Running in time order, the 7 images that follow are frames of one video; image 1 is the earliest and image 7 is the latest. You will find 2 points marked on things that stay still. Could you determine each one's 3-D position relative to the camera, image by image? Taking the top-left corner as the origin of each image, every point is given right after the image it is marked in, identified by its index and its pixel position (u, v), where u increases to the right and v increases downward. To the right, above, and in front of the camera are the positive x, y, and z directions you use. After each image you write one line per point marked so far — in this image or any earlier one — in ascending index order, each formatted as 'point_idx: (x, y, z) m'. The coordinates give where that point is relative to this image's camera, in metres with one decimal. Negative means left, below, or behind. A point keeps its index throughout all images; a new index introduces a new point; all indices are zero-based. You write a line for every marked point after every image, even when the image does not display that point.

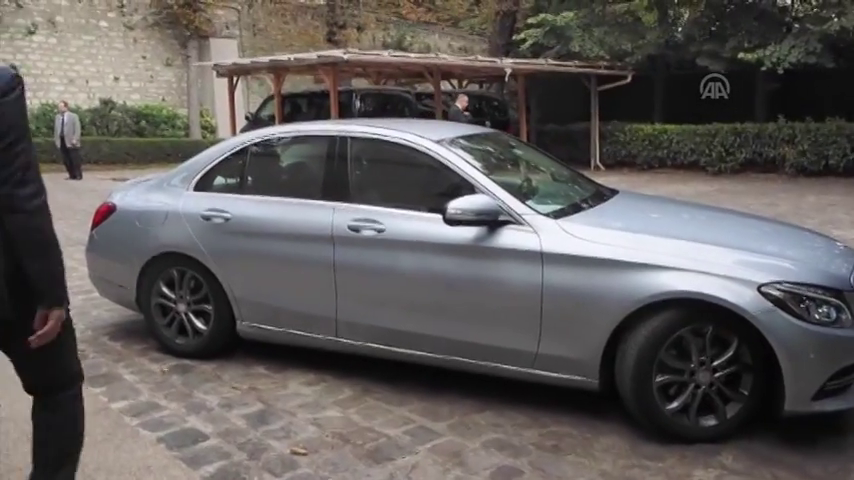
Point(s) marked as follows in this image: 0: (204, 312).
0: (-1.4, -0.5, +6.2) m
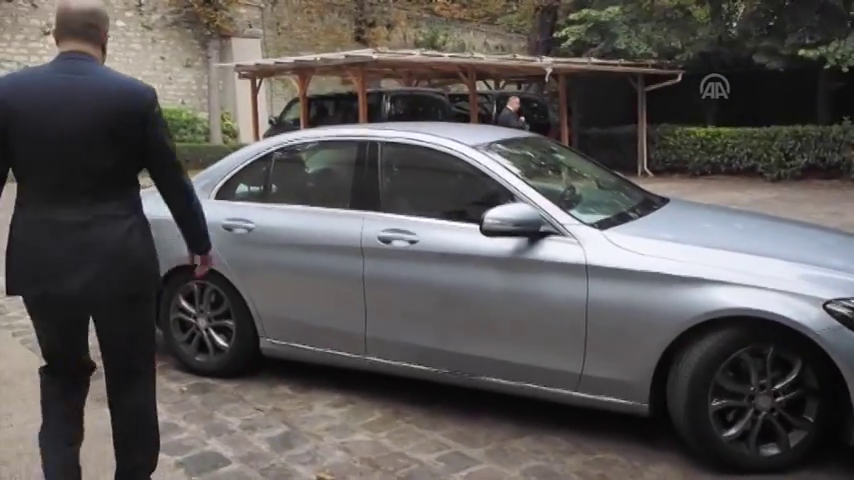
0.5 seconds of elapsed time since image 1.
0: (-1.2, -0.5, +5.9) m
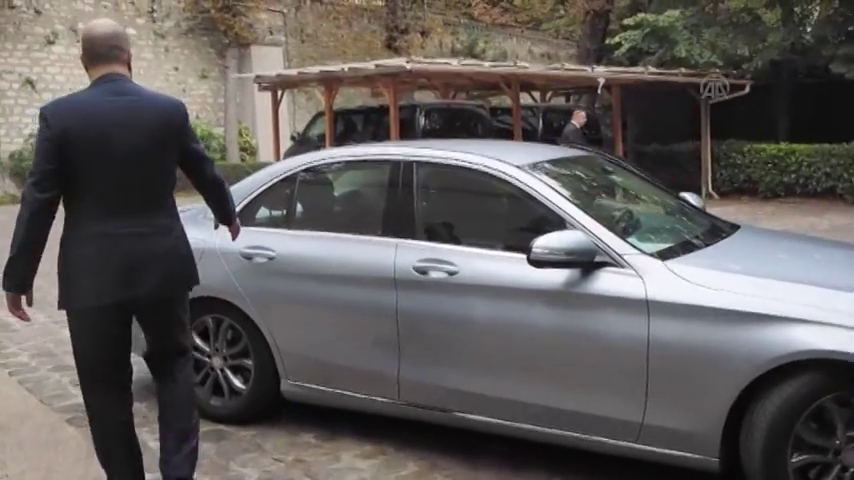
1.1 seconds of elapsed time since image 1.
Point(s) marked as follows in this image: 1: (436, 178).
0: (-1.0, -0.7, +5.4) m
1: (+0.1, +0.3, +5.0) m
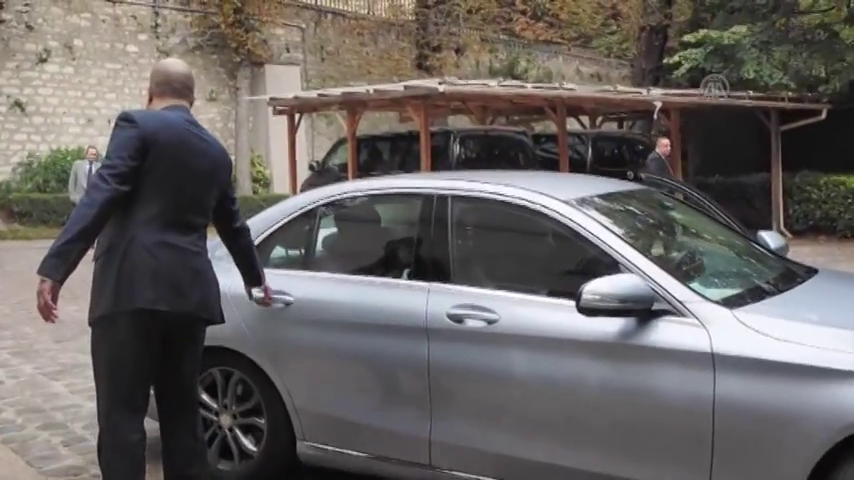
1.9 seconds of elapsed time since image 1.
0: (-0.8, -0.9, +4.8) m
1: (+0.2, +0.1, +4.4) m
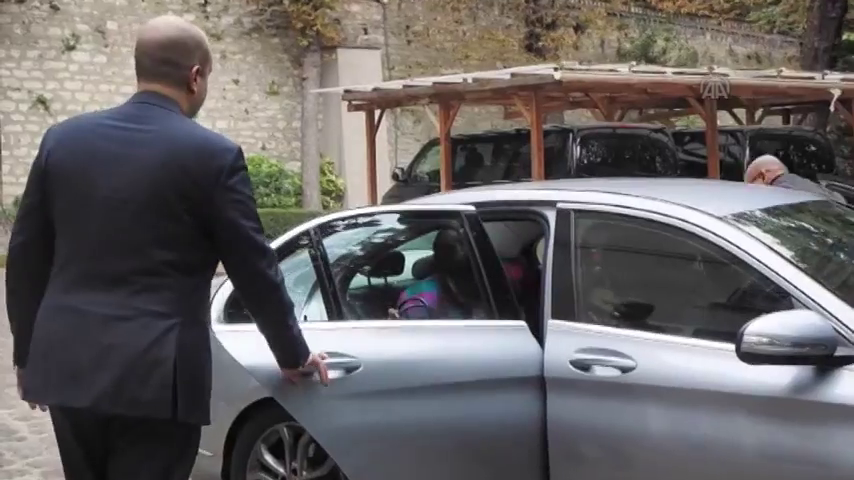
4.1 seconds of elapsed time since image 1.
0: (-0.4, -1.0, +4.0) m
1: (+0.6, 0.0, +3.5) m
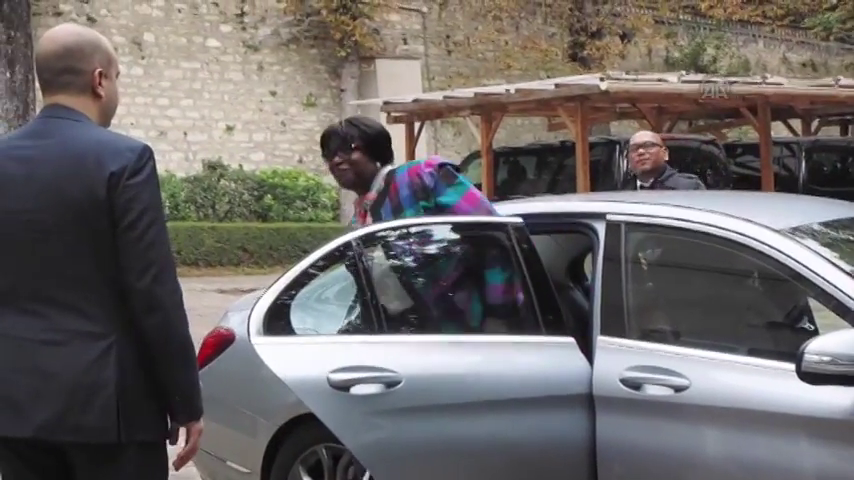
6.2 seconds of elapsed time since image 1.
0: (-0.2, -1.0, +3.8) m
1: (+0.7, 0.0, +3.4) m
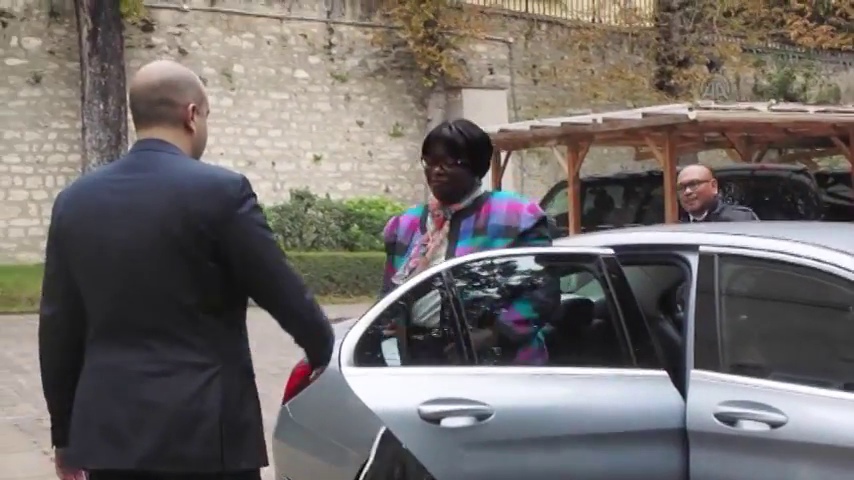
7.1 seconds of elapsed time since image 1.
0: (+0.1, -1.1, +3.8) m
1: (+1.0, -0.1, +3.4) m
